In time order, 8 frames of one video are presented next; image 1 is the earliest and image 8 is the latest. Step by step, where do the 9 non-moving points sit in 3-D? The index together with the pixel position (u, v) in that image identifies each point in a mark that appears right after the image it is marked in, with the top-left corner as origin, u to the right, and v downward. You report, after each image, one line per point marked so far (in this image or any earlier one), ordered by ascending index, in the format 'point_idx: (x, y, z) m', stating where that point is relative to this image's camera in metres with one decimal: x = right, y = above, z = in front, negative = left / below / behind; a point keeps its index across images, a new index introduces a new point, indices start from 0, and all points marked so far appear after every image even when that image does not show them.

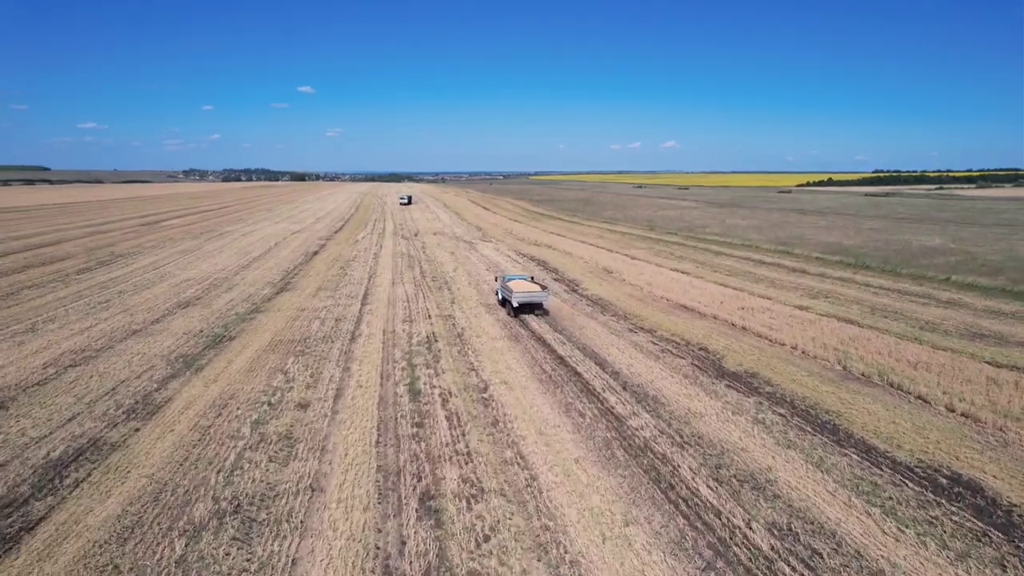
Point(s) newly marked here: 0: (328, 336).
0: (-4.3, -1.2, +15.4) m
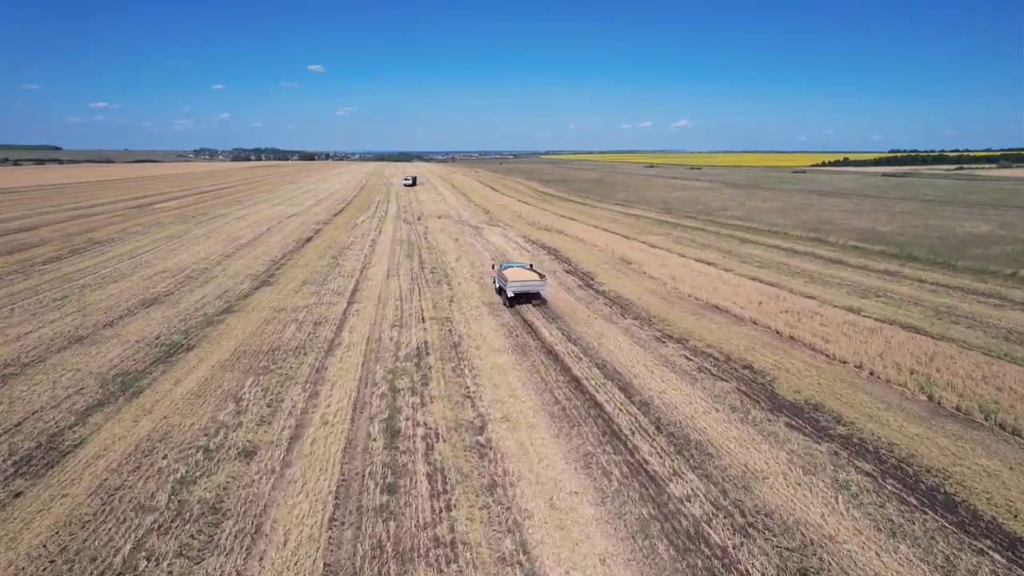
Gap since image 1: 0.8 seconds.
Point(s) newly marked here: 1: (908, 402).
0: (-4.2, -1.2, +13.1) m
1: (+5.8, -1.7, +9.7) m
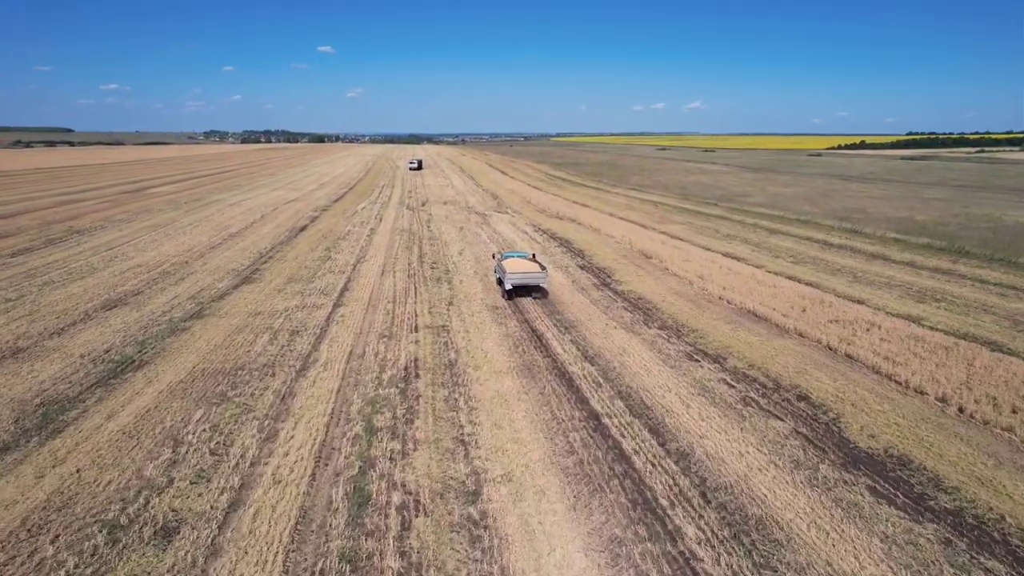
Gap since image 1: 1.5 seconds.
0: (-4.1, -1.4, +11.2) m
1: (+5.9, -1.9, +7.6) m
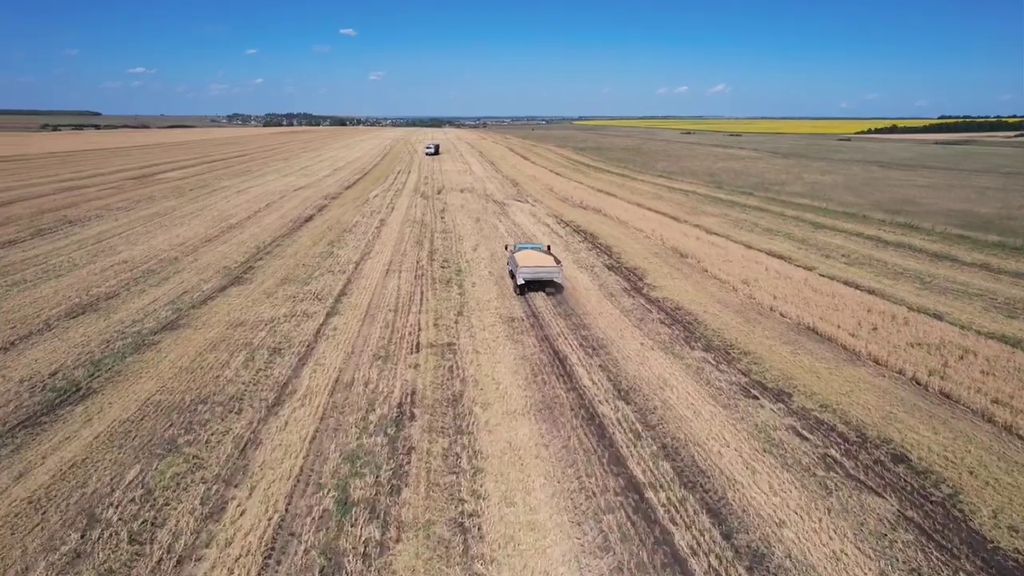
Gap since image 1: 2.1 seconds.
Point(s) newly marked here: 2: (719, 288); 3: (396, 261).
0: (-3.8, -1.6, +9.3) m
1: (+6.0, -2.3, +5.4) m
2: (+5.0, 0.0, +16.0) m
3: (-3.4, +0.8, +19.3) m
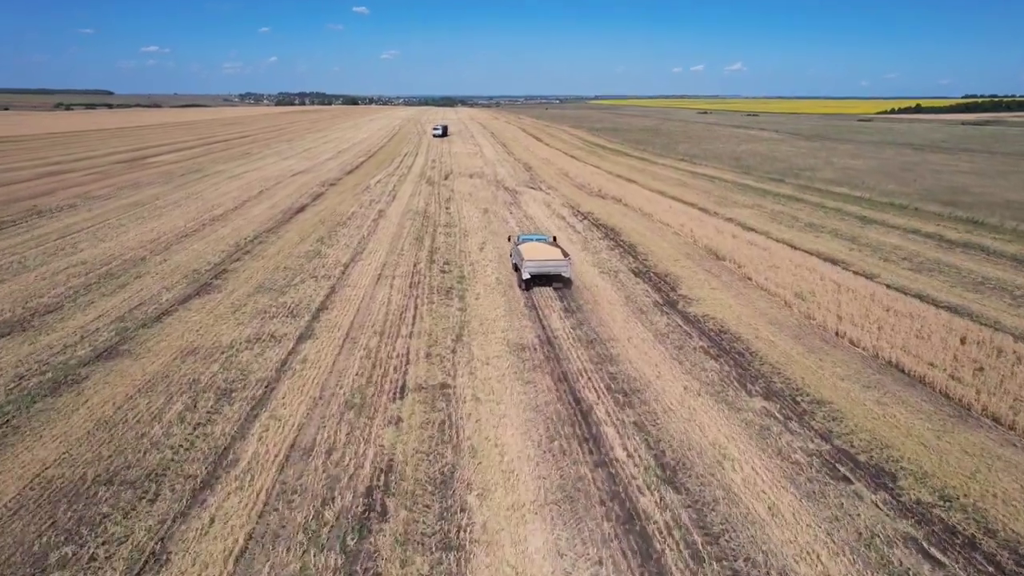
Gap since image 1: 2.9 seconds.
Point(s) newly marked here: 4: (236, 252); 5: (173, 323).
0: (-3.8, -2.0, +6.9) m
1: (+6.0, -3.0, +2.9) m
2: (+5.2, -0.3, +13.4) m
3: (-3.1, +0.6, +16.9) m
4: (-7.7, +1.1, +18.4) m
5: (-6.3, -0.6, +12.3) m
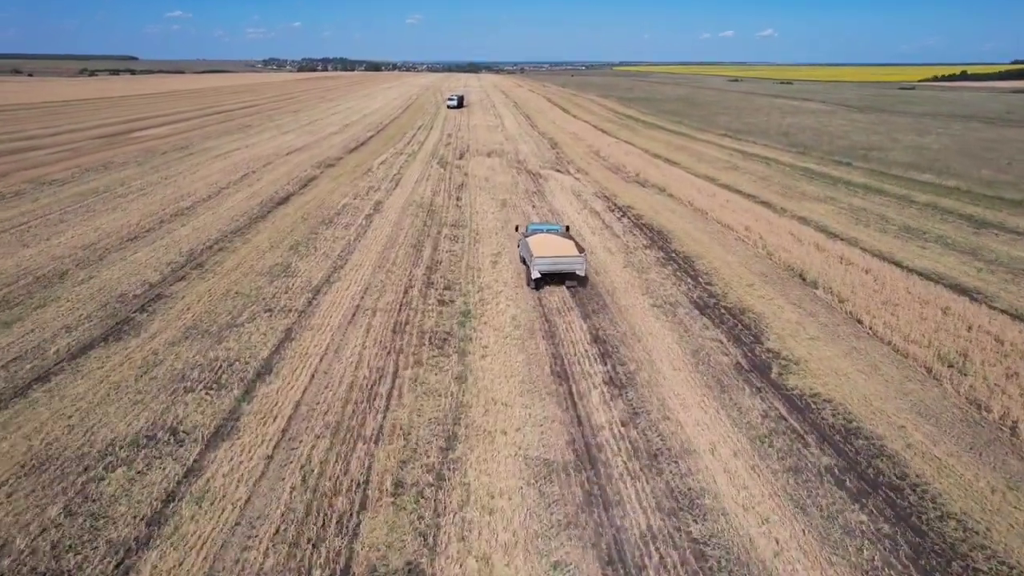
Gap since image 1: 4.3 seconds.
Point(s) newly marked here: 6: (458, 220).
0: (-3.7, -3.1, +3.1) m
1: (+5.9, -4.3, -1.2) m
2: (+5.5, -1.1, +9.2) m
3: (-2.7, 0.0, +12.9) m
4: (-7.2, +0.6, +14.6) m
5: (-6.0, -1.4, +8.5) m
6: (-1.6, +2.0, +19.0) m
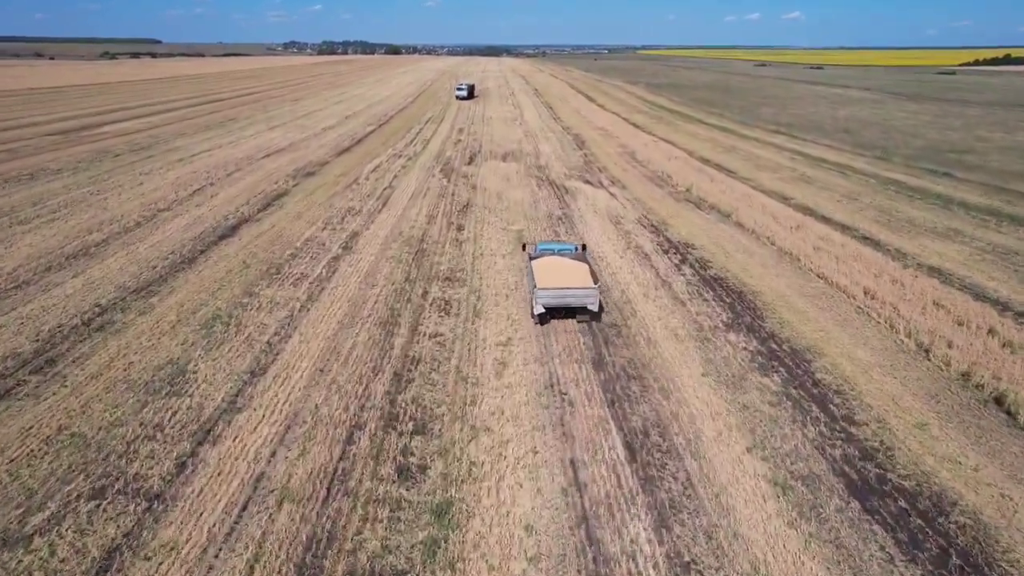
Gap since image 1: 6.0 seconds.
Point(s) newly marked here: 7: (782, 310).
0: (-3.8, -5.0, -1.9) m
1: (+5.6, -6.4, -6.4) m
2: (+5.5, -3.0, +3.9) m
3: (-2.5, -1.7, +7.8) m
4: (-6.9, -1.0, +9.5) m
5: (-6.0, -3.1, +3.5) m
6: (-1.2, +0.4, +13.8) m
7: (+4.8, -0.3, +11.6) m
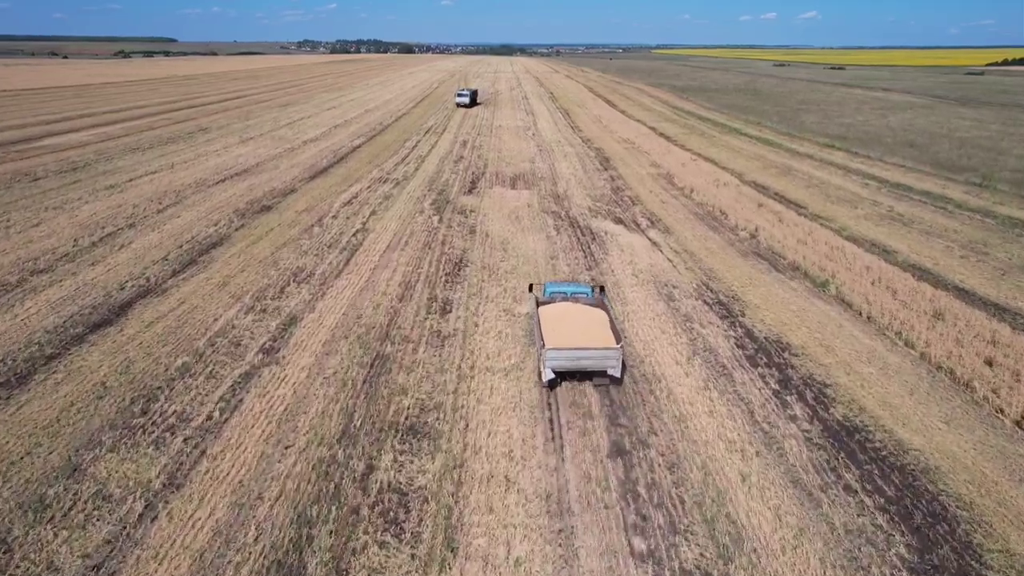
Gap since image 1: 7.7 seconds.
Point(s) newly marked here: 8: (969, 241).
0: (-4.1, -6.9, -7.0) m
1: (+5.3, -8.4, -11.7) m
2: (+5.4, -4.9, -1.4) m
3: (-2.6, -3.6, +2.7) m
4: (-7.0, -2.9, +4.5) m
5: (-6.1, -5.0, -1.5) m
6: (-1.1, -1.5, +8.6) m
7: (+4.8, -2.3, +6.4) m
8: (+11.1, +1.1, +15.8) m
